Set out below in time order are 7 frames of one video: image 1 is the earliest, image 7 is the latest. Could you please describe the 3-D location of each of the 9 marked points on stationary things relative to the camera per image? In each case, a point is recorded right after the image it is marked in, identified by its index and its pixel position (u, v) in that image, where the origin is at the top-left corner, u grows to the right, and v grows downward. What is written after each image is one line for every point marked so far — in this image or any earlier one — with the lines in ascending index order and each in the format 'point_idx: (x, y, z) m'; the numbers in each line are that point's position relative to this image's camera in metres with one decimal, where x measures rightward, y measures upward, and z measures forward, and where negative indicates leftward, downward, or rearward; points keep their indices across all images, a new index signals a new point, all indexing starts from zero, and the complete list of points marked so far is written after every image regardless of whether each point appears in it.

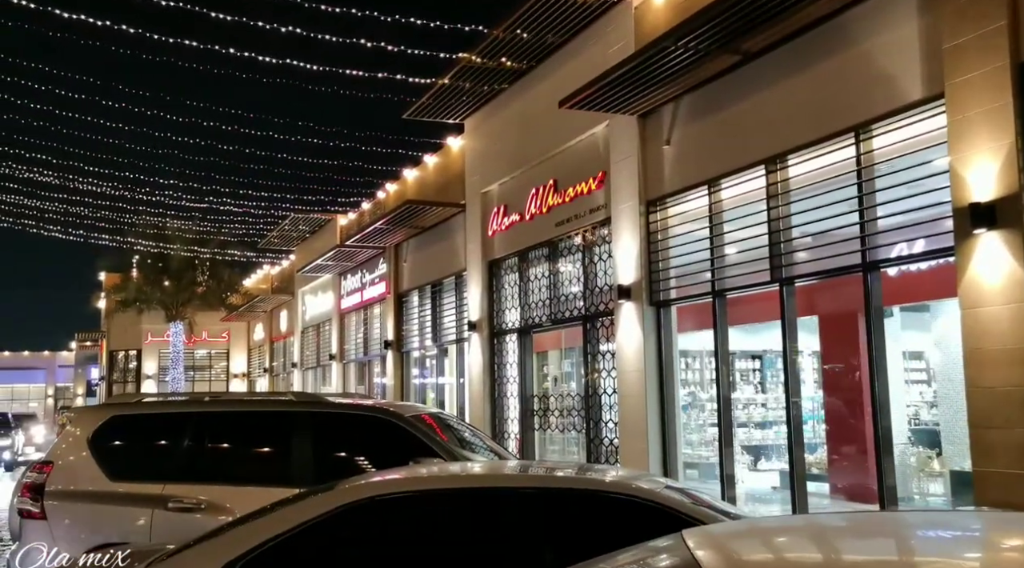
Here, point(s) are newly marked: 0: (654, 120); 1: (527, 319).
0: (+1.6, +1.9, +12.3) m
1: (+0.2, -0.5, +15.9) m
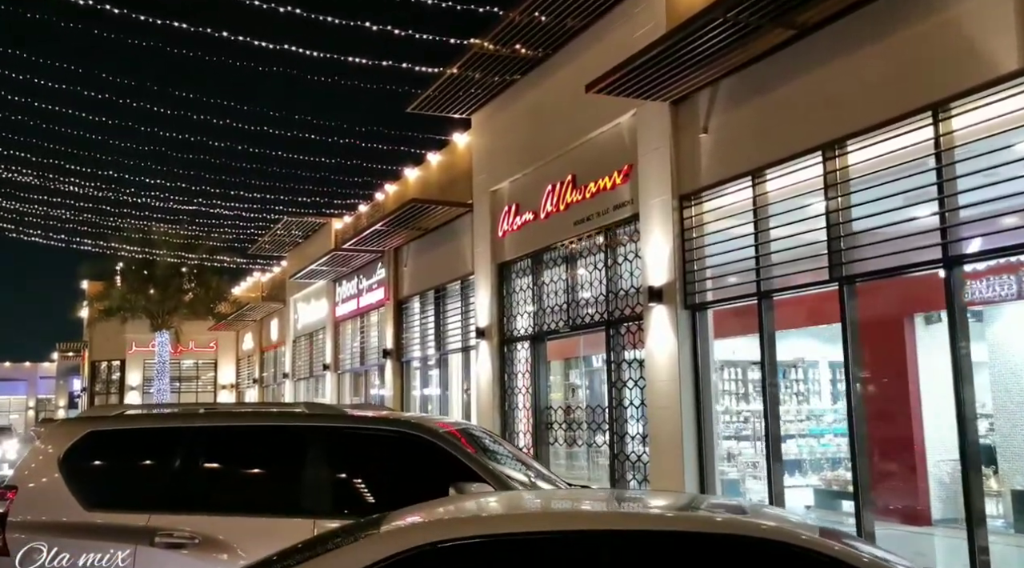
0: (+1.9, +1.9, +11.3) m
1: (+0.4, -0.6, +14.9) m
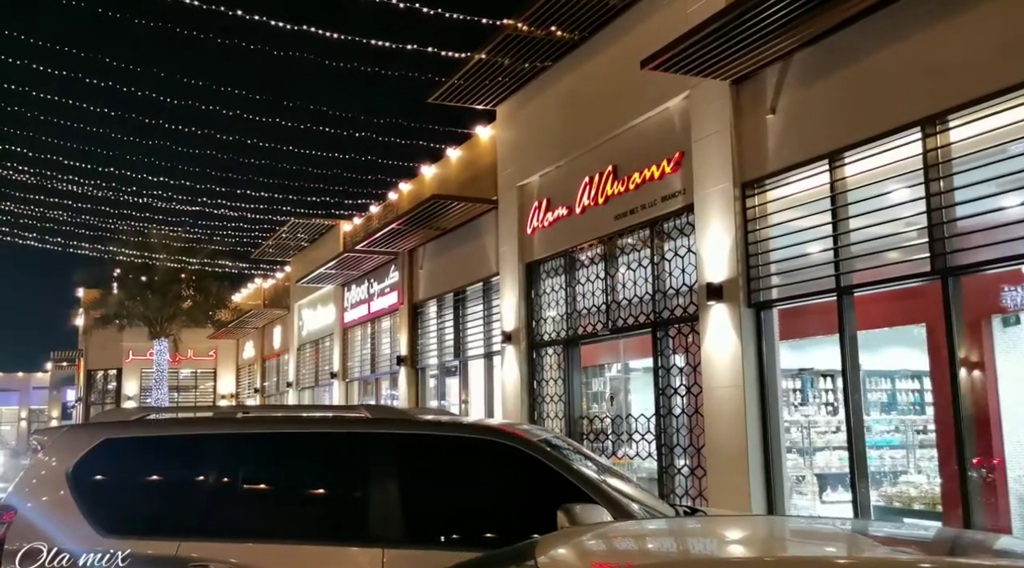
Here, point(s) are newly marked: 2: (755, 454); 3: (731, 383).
0: (+2.3, +1.9, +10.3) m
1: (+0.8, -0.6, +13.9) m
2: (+2.3, -1.6, +10.0) m
3: (+2.1, -1.0, +10.2) m
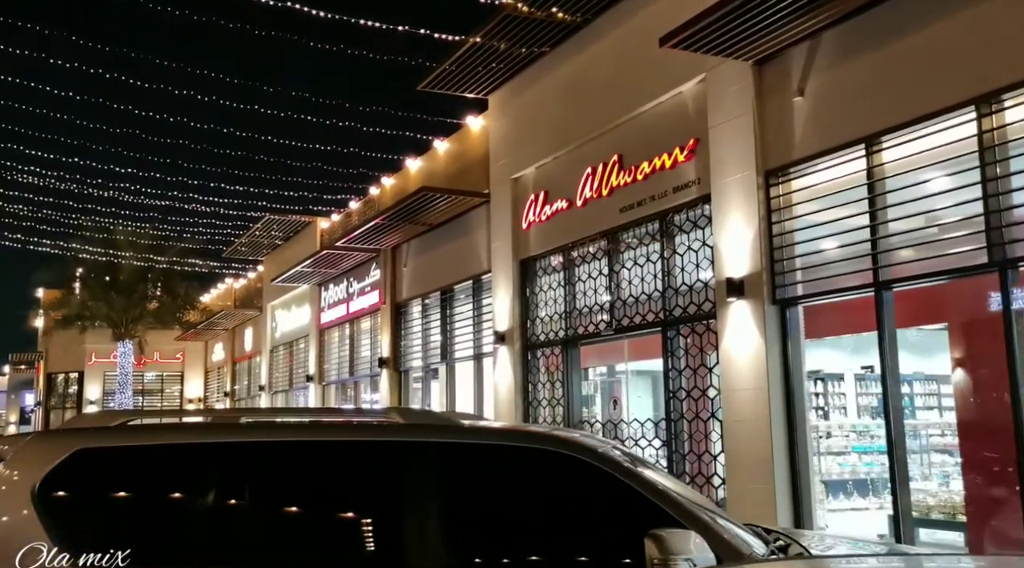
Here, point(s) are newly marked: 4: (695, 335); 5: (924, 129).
0: (+2.4, +2.0, +9.6) m
1: (+0.7, -0.5, +13.2) m
2: (+2.3, -1.5, +9.3) m
3: (+2.2, -0.9, +9.5) m
4: (+1.9, -0.5, +10.8) m
5: (+3.2, +1.2, +8.5) m
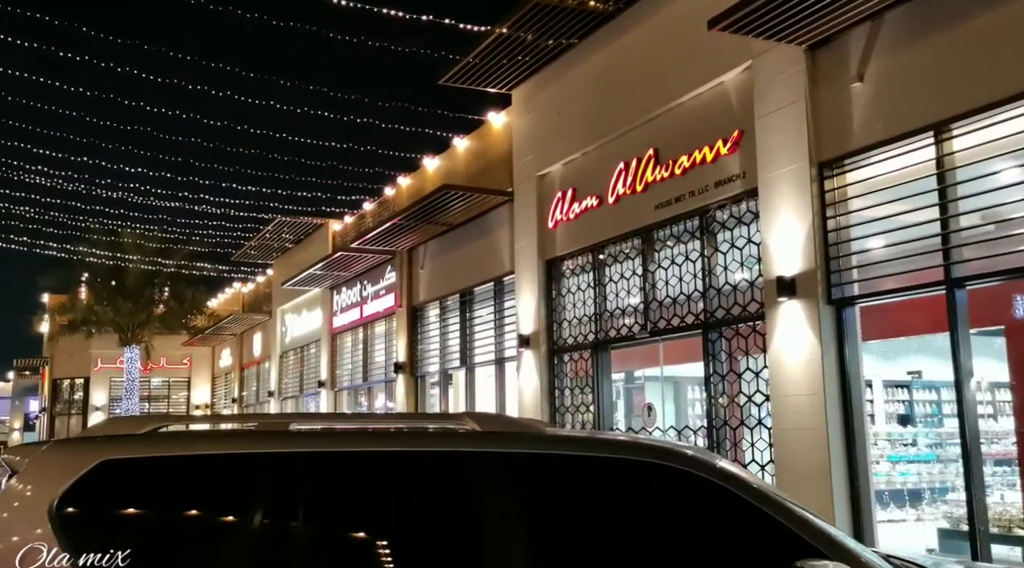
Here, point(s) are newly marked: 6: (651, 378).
0: (+2.7, +2.0, +9.1) m
1: (+1.1, -0.6, +12.6) m
2: (+2.6, -1.5, +8.7) m
3: (+2.5, -0.9, +8.9) m
4: (+2.2, -0.5, +10.2) m
5: (+3.6, +1.2, +7.9) m
6: (+1.6, -1.0, +11.8) m
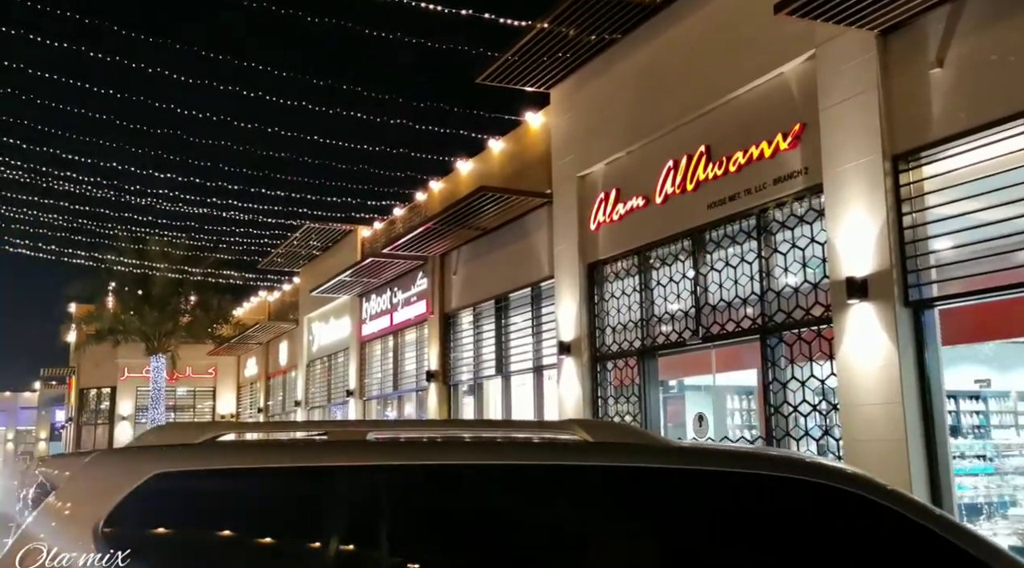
0: (+3.1, +2.0, +8.5) m
1: (+1.5, -0.6, +12.0) m
2: (+3.1, -1.5, +8.1) m
3: (+2.9, -0.9, +8.3) m
4: (+2.6, -0.5, +9.7) m
5: (+3.9, +1.2, +7.3) m
6: (+2.0, -1.1, +11.3) m
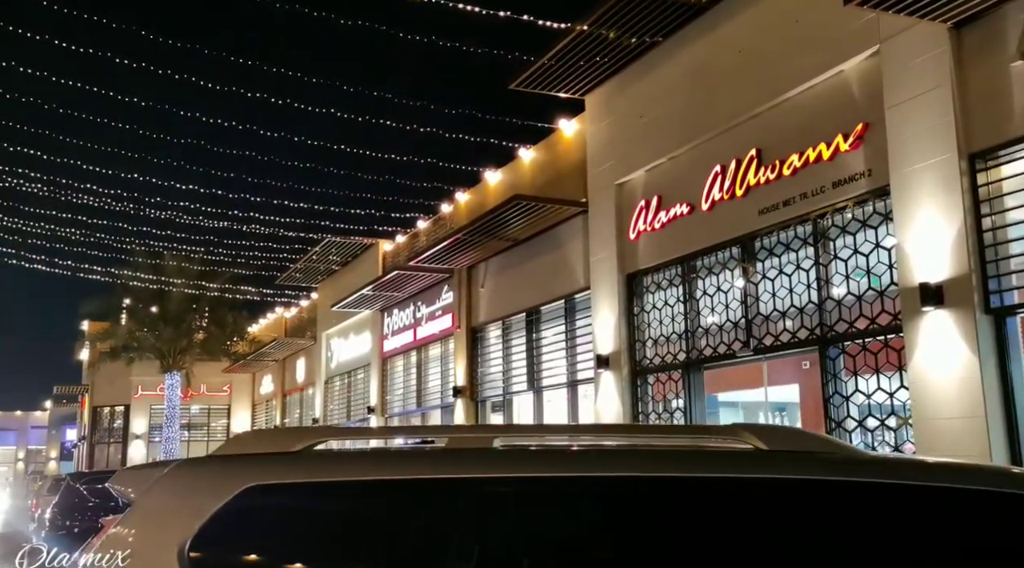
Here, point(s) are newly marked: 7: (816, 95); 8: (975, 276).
0: (+3.5, +1.9, +8.1) m
1: (+2.0, -0.7, +11.5) m
2: (+3.5, -1.6, +7.6) m
3: (+3.3, -0.9, +7.8) m
4: (+3.0, -0.6, +9.2) m
5: (+4.3, +1.2, +6.8) m
6: (+2.5, -1.2, +10.8) m
7: (+2.8, +1.8, +9.8) m
8: (+3.4, 0.0, +7.9) m
